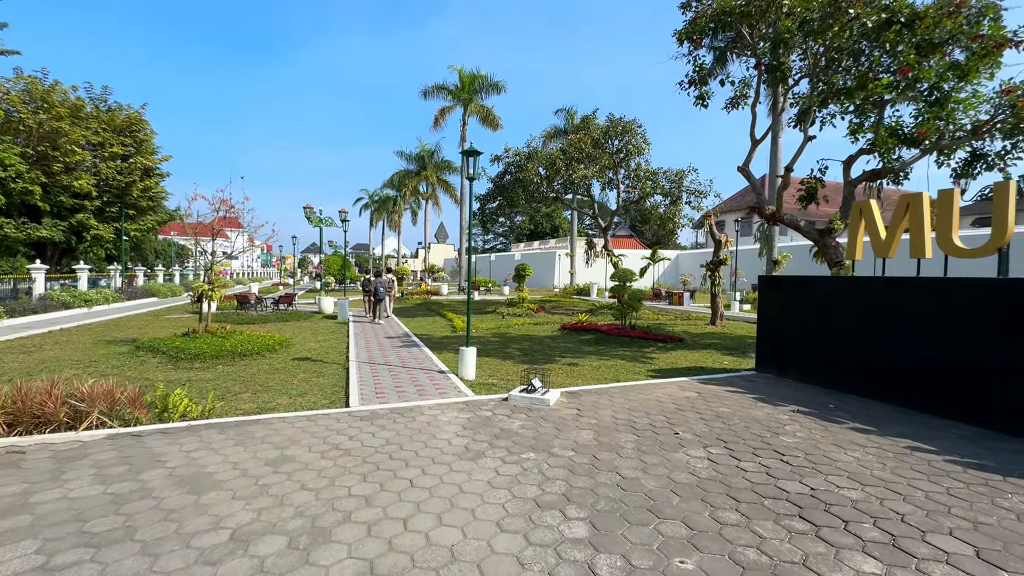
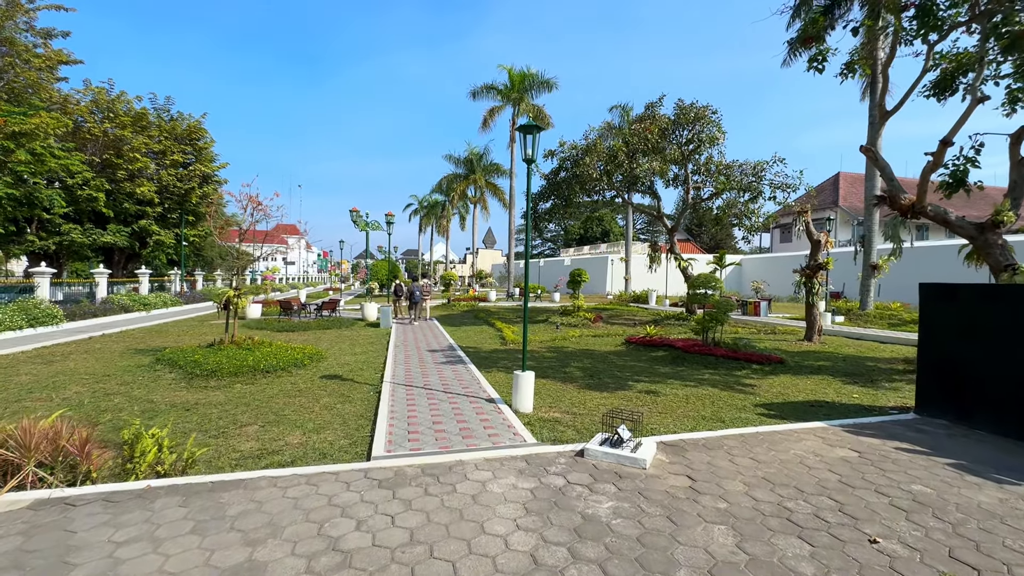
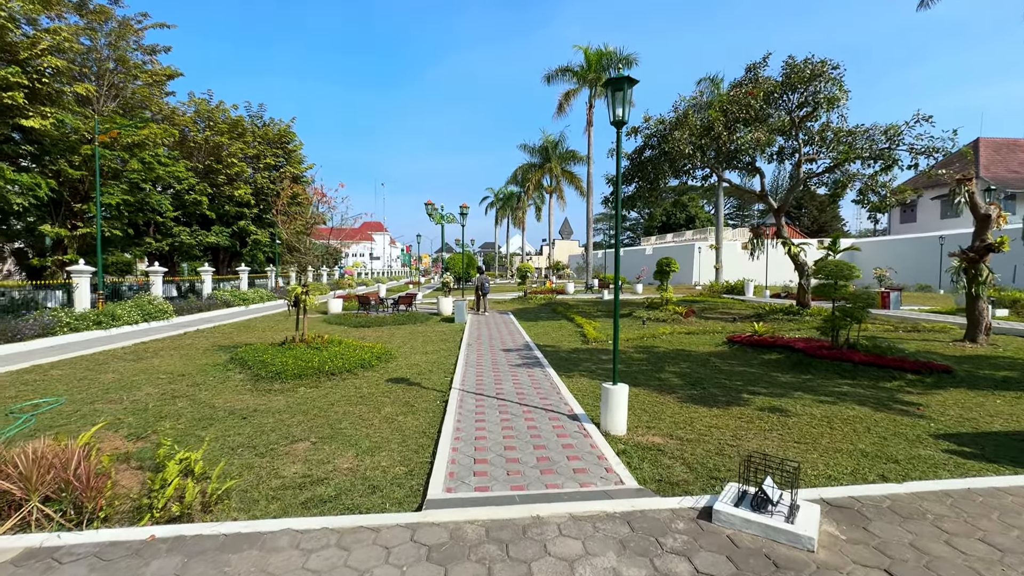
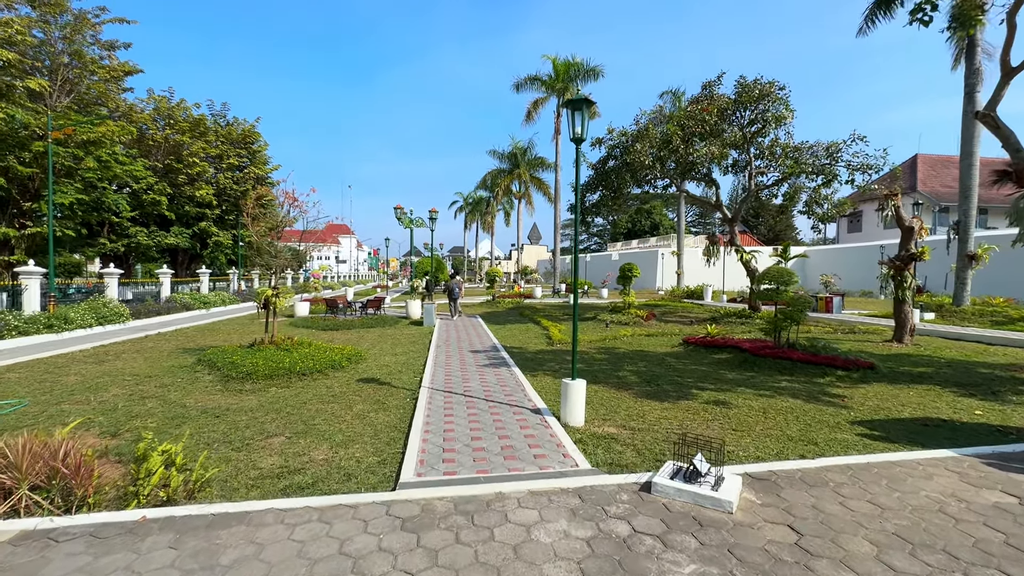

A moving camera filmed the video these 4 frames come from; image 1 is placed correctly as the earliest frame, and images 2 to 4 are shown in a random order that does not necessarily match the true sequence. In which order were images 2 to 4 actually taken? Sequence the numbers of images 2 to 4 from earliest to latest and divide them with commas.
2, 4, 3
